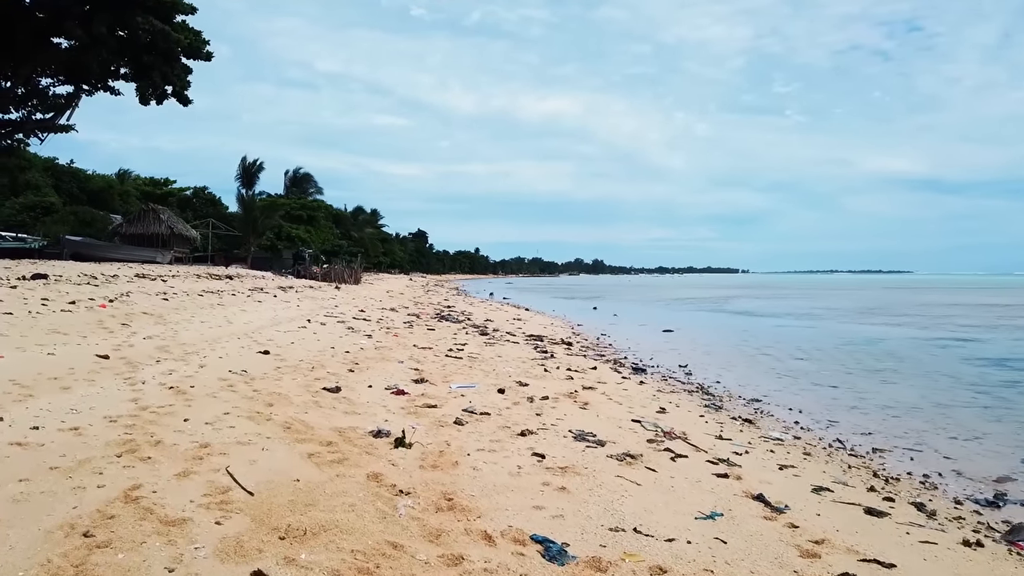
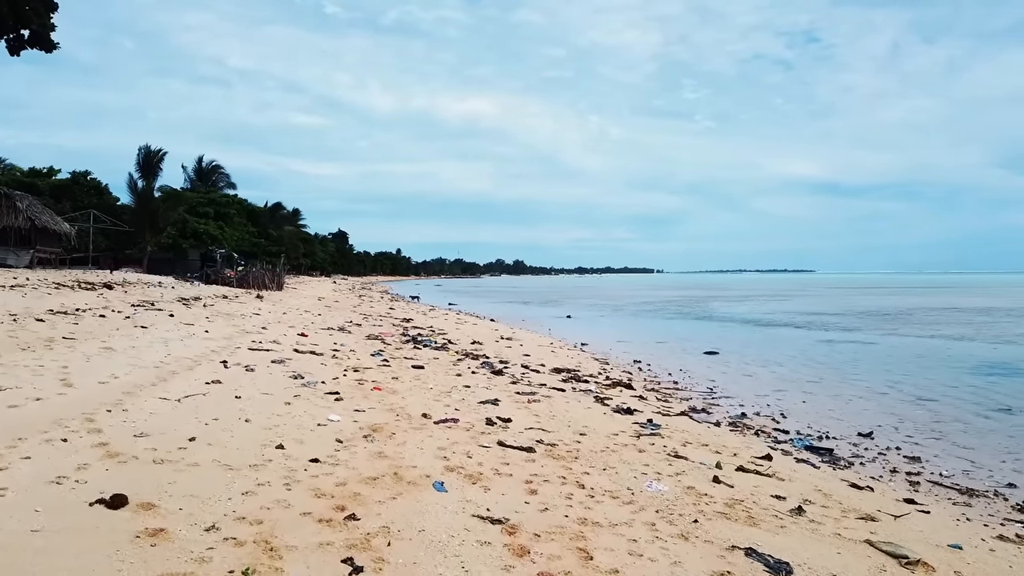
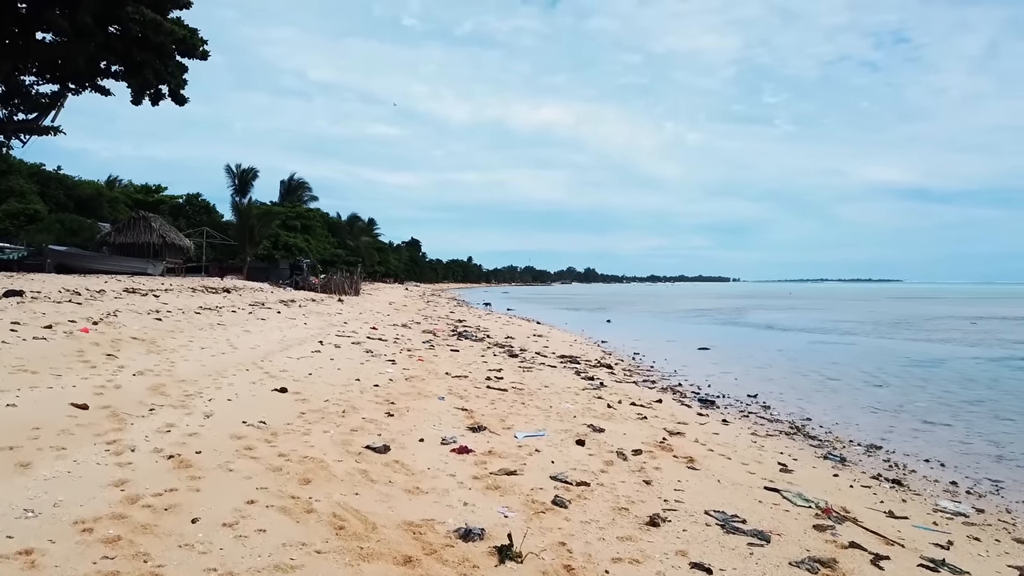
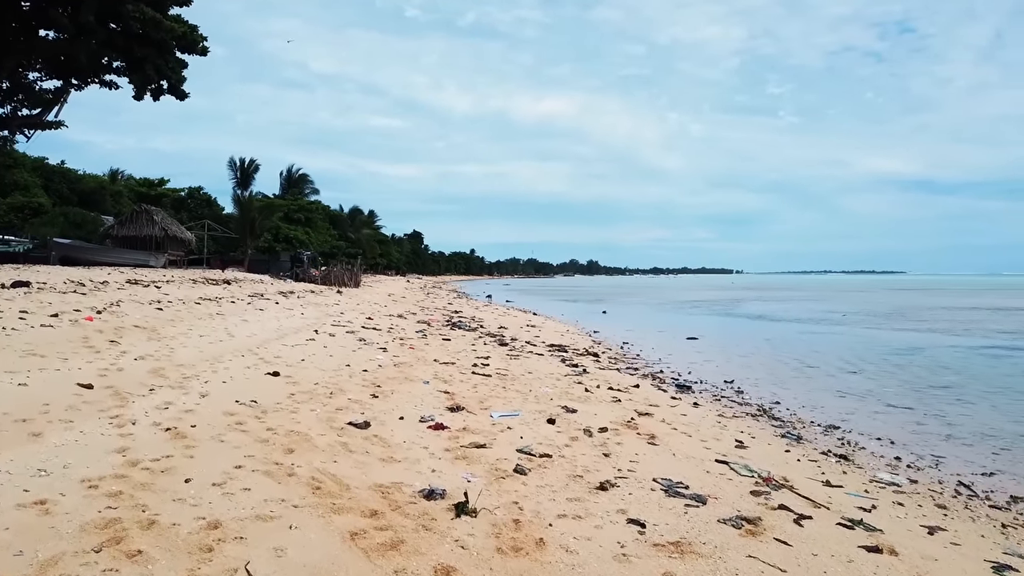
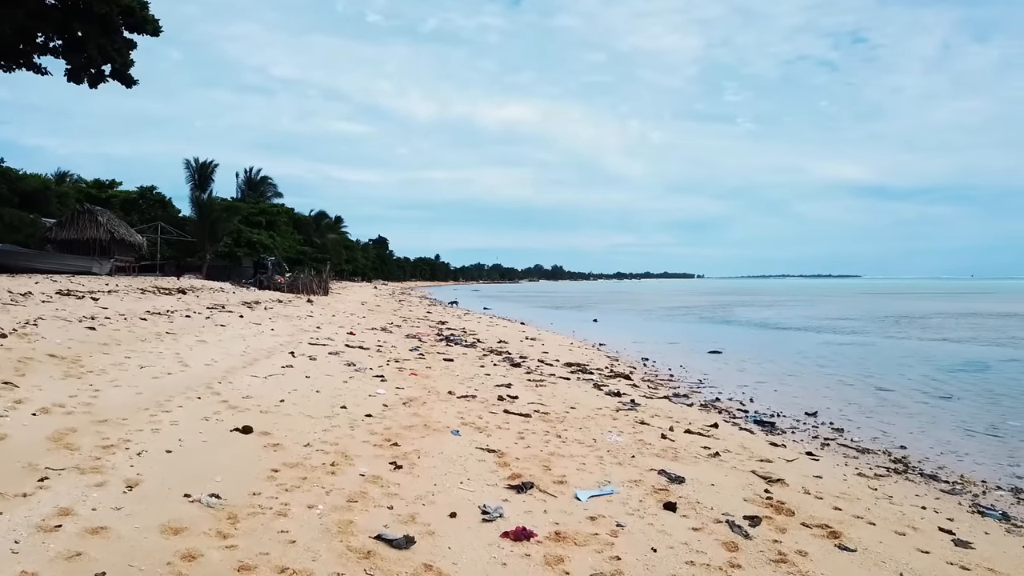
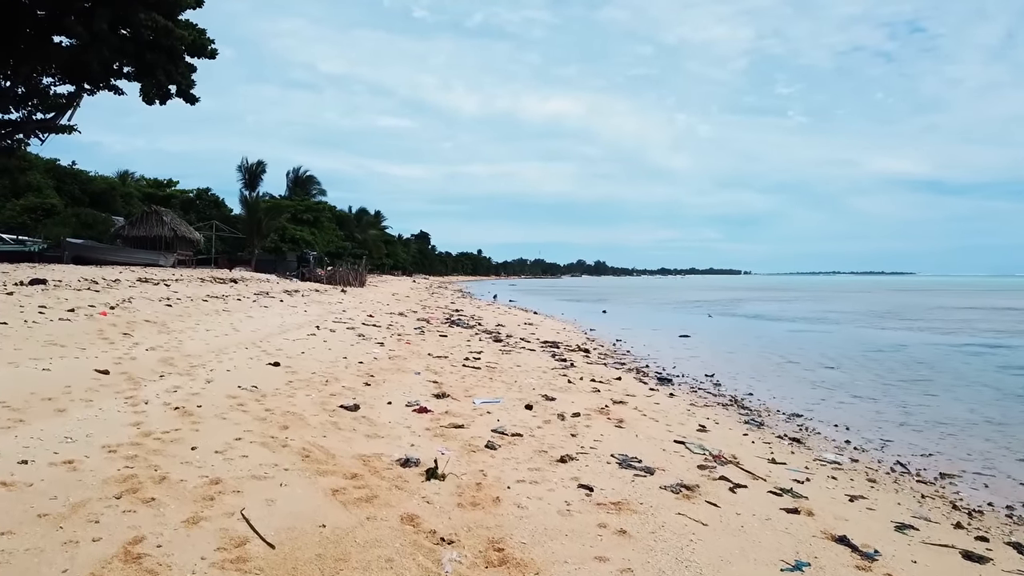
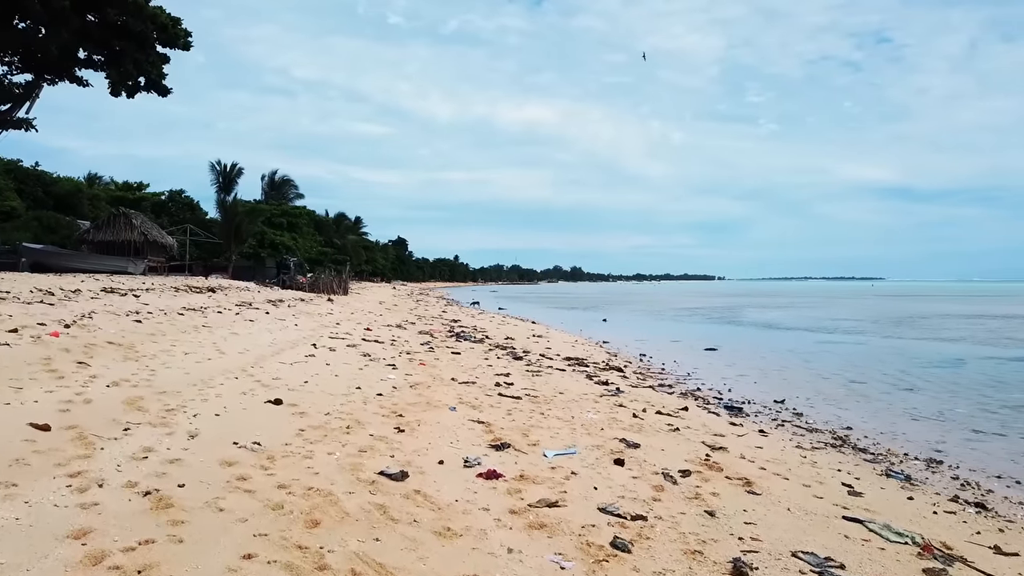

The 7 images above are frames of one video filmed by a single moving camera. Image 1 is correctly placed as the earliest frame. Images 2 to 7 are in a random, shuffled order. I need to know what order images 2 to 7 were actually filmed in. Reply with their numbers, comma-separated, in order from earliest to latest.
6, 4, 3, 7, 5, 2
